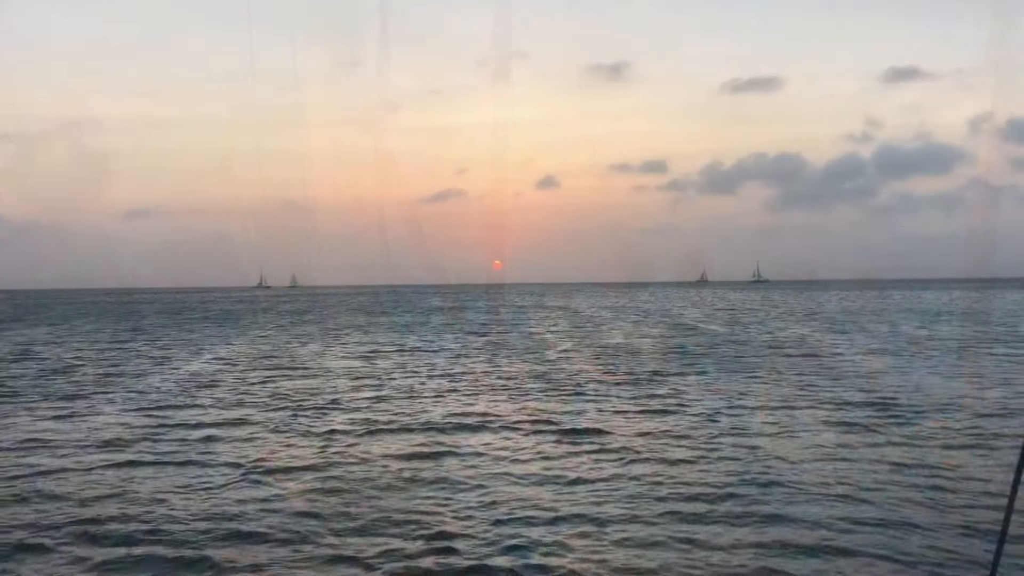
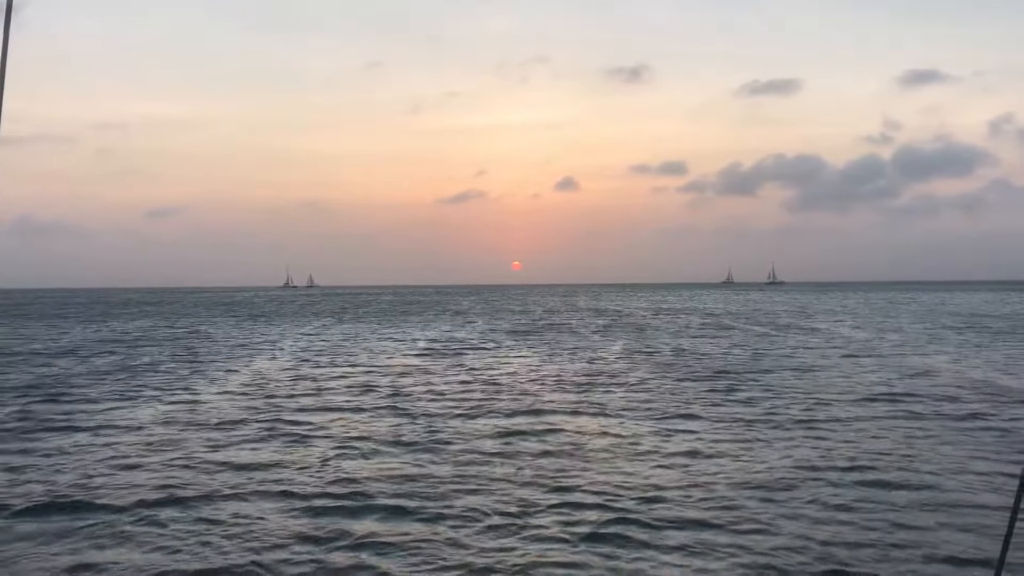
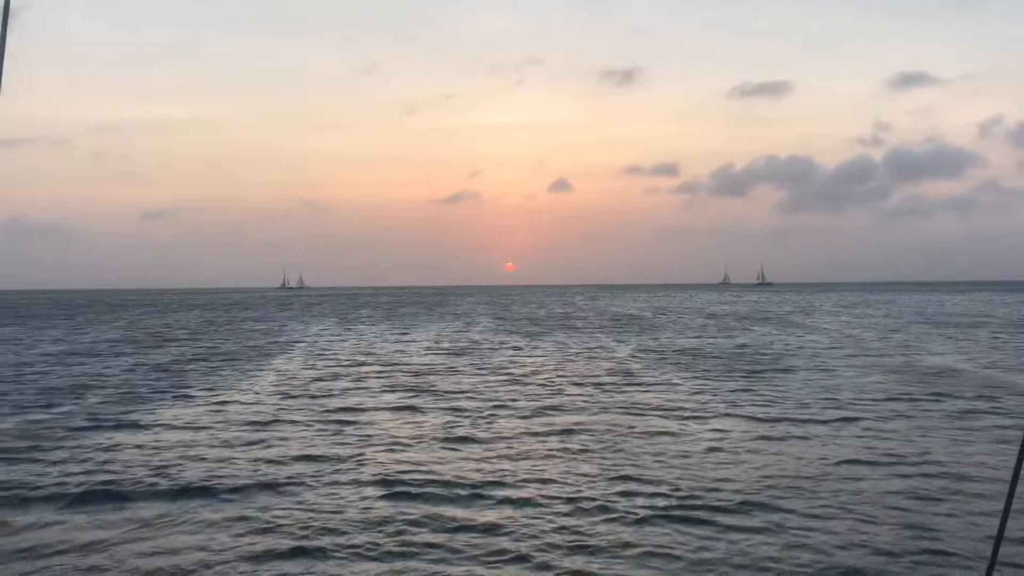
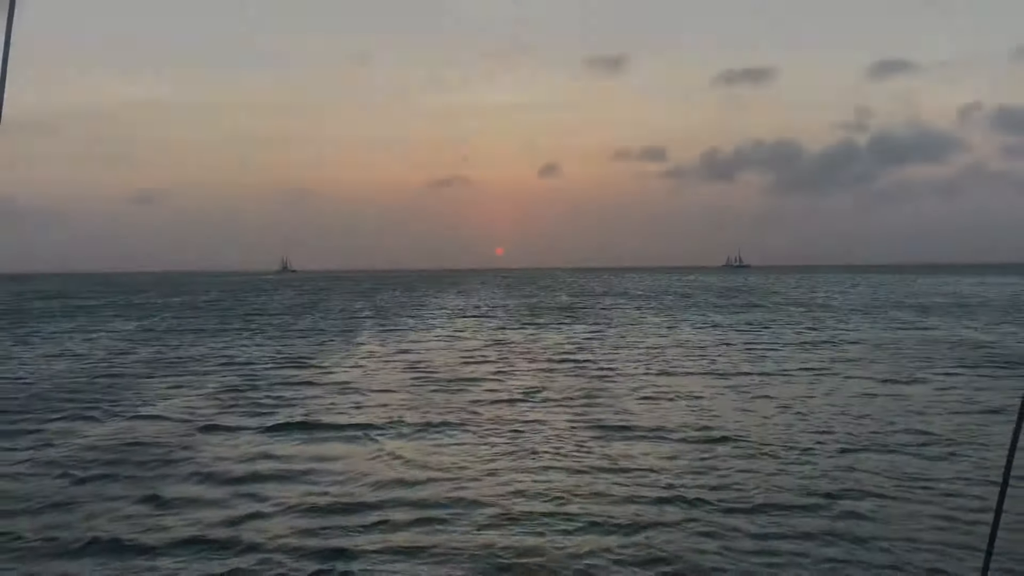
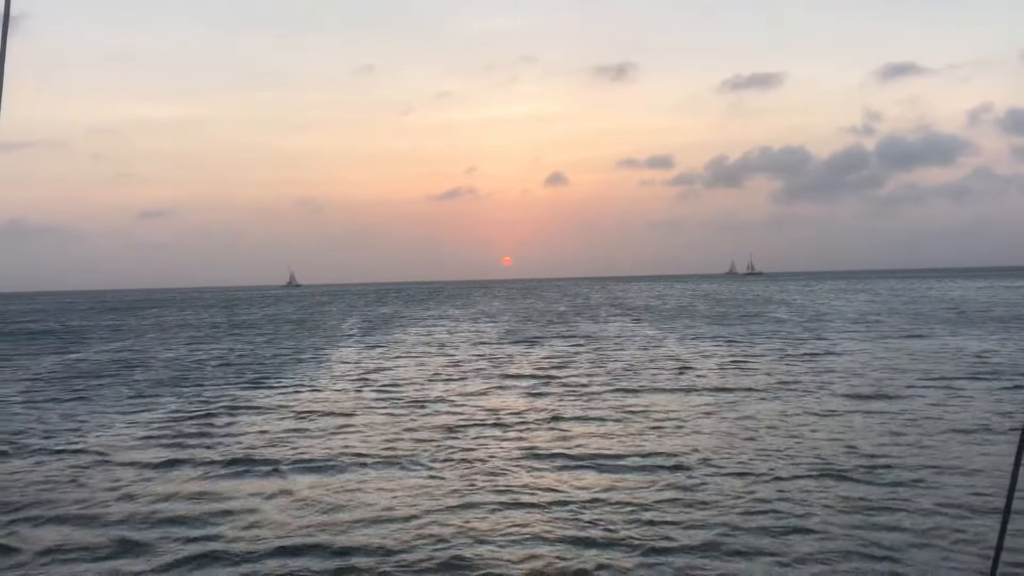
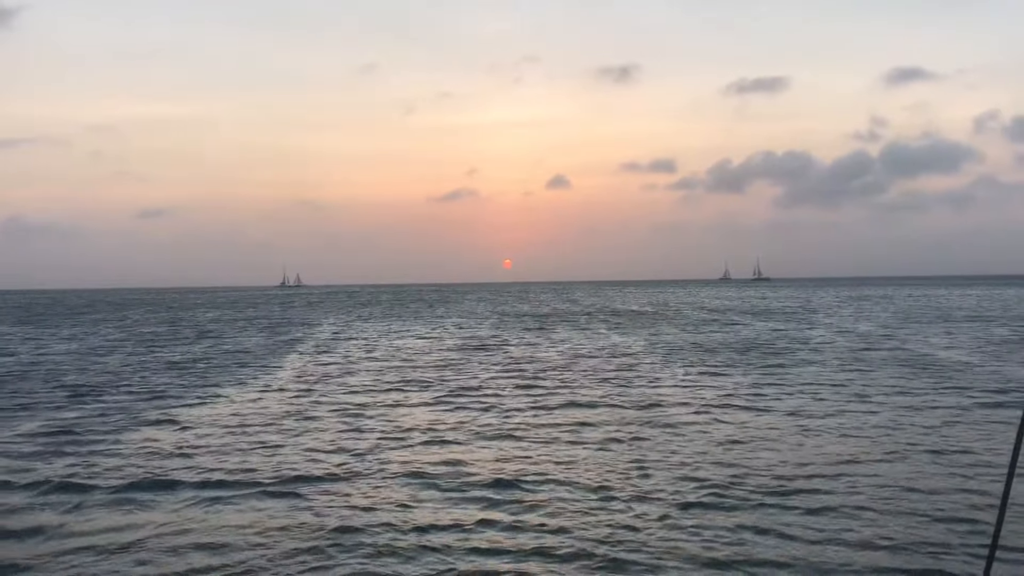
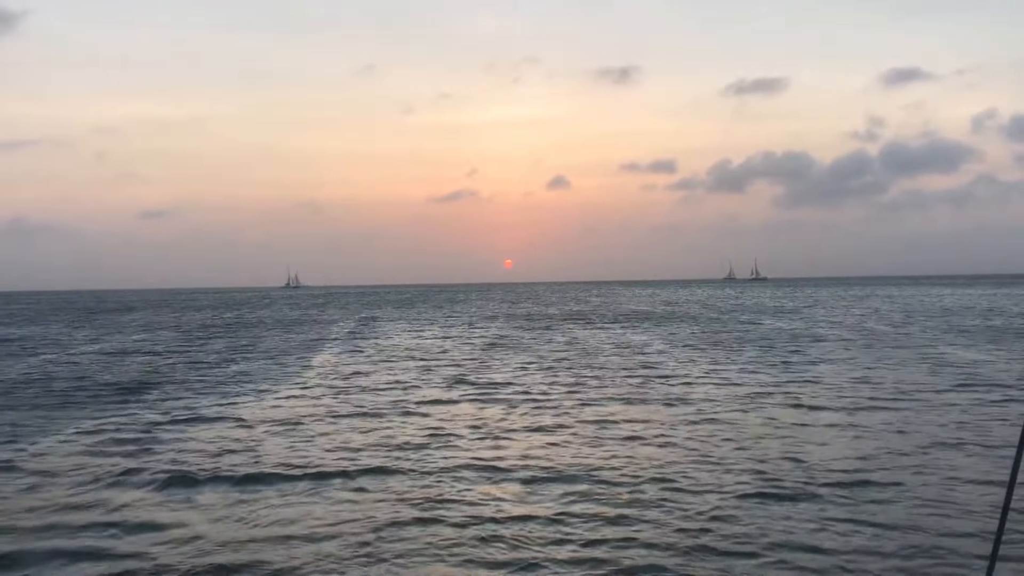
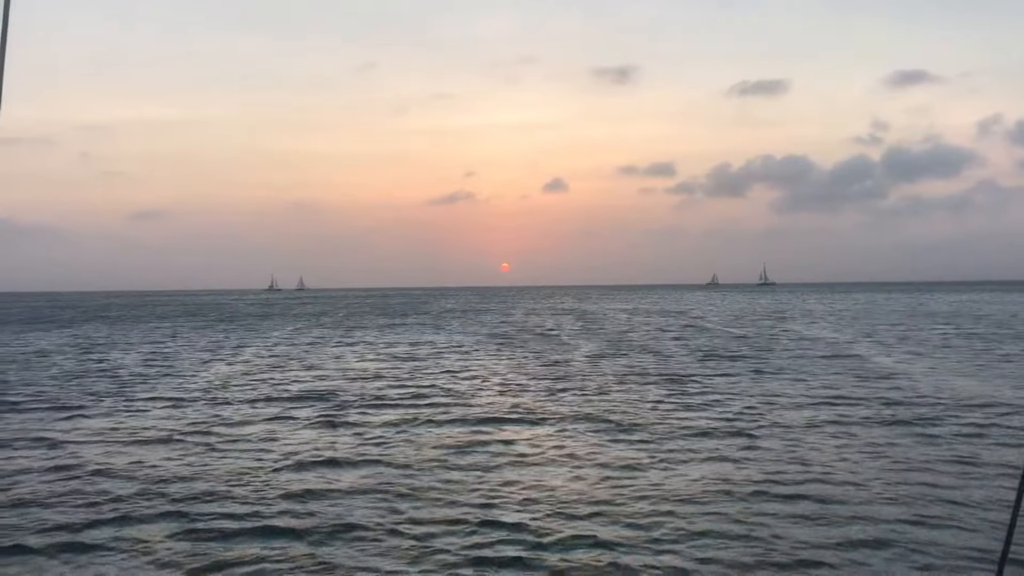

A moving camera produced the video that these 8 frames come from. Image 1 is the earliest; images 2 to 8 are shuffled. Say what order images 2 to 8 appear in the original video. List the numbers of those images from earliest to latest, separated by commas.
8, 2, 3, 6, 7, 5, 4
